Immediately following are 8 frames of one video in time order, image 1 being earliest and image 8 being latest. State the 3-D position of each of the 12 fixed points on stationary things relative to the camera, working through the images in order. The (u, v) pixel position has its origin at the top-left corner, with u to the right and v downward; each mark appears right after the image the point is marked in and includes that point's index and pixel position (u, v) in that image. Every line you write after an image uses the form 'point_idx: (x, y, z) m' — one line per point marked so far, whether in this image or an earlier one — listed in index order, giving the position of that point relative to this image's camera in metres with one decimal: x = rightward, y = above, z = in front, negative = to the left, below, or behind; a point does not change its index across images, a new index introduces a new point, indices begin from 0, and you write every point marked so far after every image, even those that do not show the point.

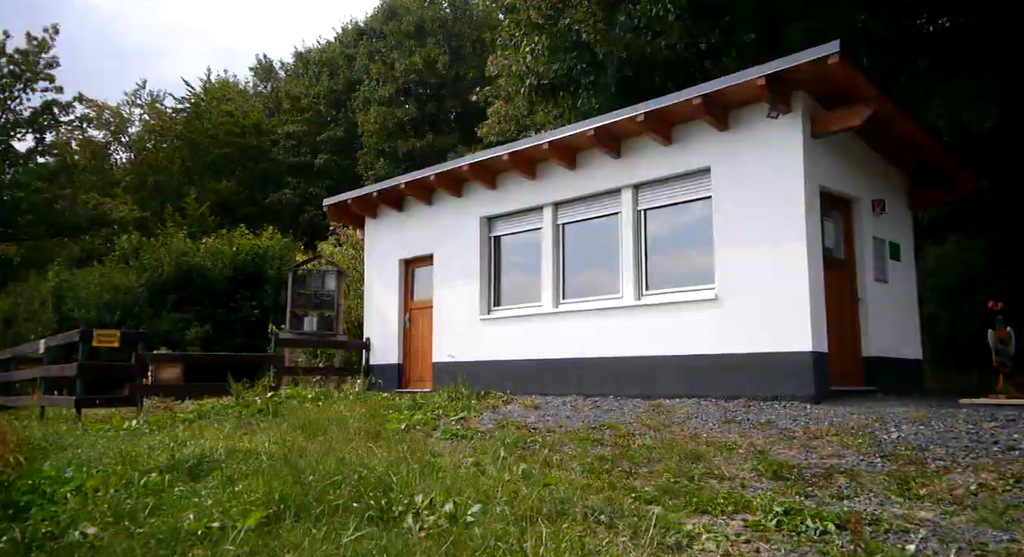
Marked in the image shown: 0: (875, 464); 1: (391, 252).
0: (+2.2, -1.1, +4.1) m
1: (-2.3, +0.5, +13.2) m
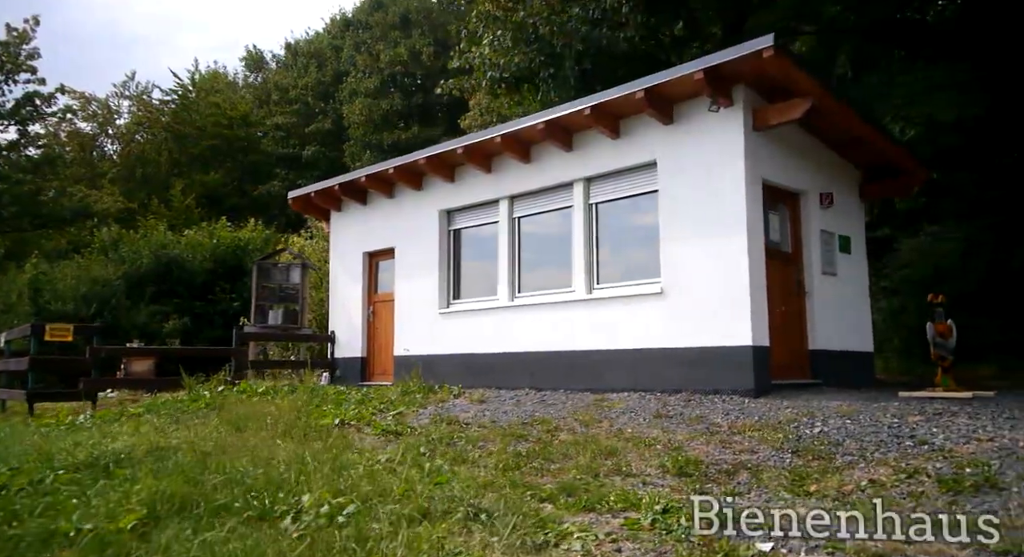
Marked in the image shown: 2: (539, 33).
0: (+1.6, -1.1, +4.0) m
1: (-3.0, +0.6, +13.1) m
2: (+0.4, +4.0, +10.9) m
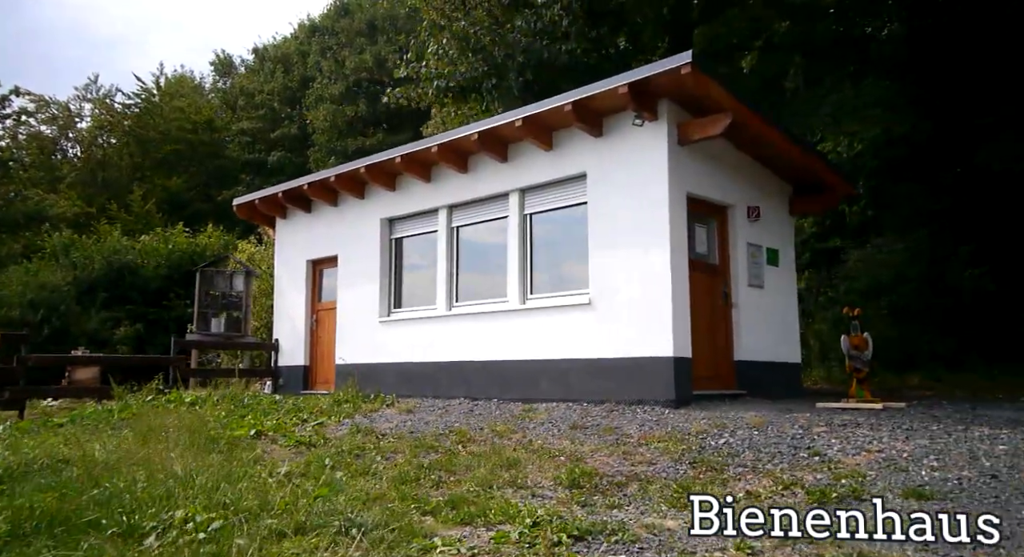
0: (+1.0, -1.1, +4.1) m
1: (-4.0, +0.5, +12.9) m
2: (-0.5, +3.8, +11.0) m
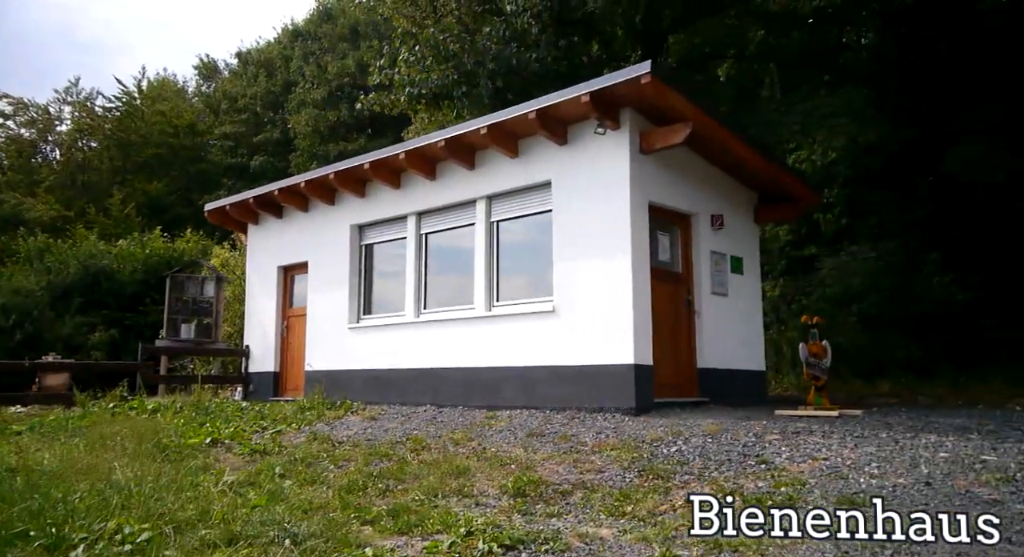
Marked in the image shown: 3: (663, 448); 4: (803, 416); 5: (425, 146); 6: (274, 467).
0: (+0.7, -1.2, +4.1) m
1: (-4.5, +0.4, +12.8) m
2: (-1.0, +3.7, +11.0) m
3: (+1.1, -1.2, +5.0) m
4: (+2.7, -1.3, +6.2) m
5: (-1.1, +1.7, +8.7) m
6: (-1.7, -1.3, +4.8) m
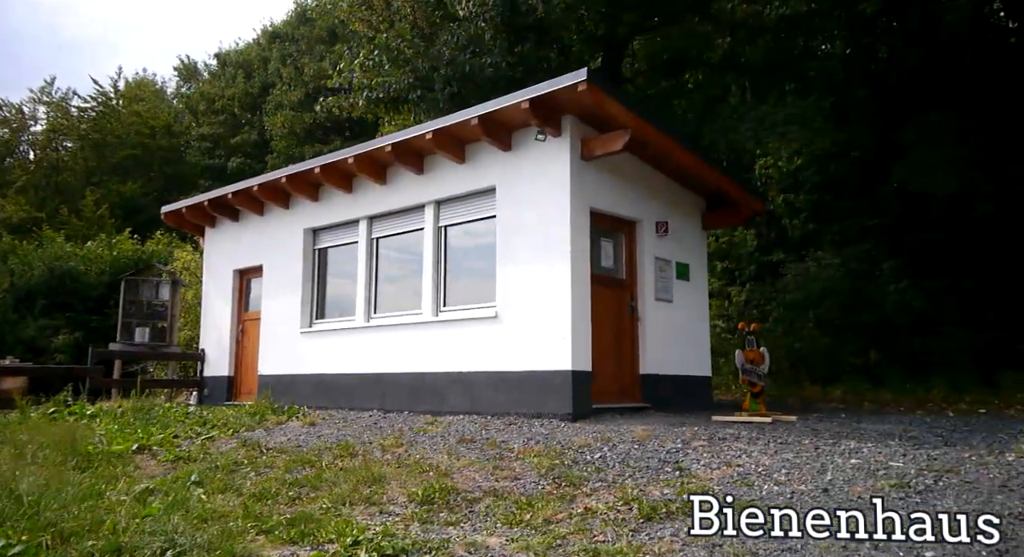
0: (+0.1, -1.2, +4.1) m
1: (-5.3, +0.3, +12.7) m
2: (-1.7, +3.6, +11.0) m
3: (+0.5, -1.3, +5.0) m
4: (+2.1, -1.3, +6.3) m
5: (-1.8, +1.6, +8.7) m
6: (-2.2, -1.4, +4.7) m
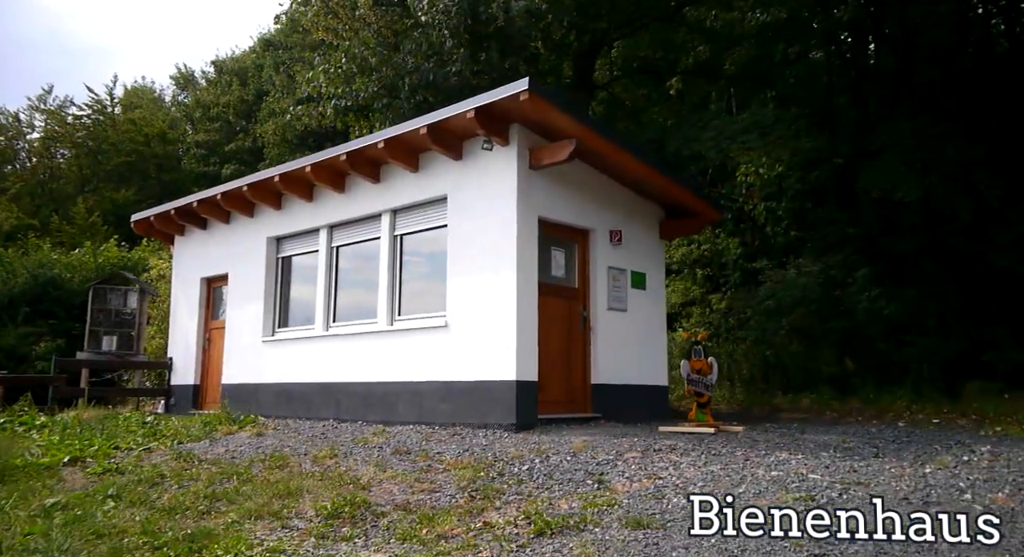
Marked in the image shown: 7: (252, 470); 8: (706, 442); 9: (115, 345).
0: (-0.4, -1.3, +4.1) m
1: (-5.9, +0.2, +12.6) m
2: (-2.3, +3.5, +11.0) m
3: (0.0, -1.4, +5.0) m
4: (+1.5, -1.4, +6.3) m
5: (-2.3, +1.5, +8.6) m
6: (-2.7, -1.4, +4.6) m
7: (-1.9, -1.4, +5.1) m
8: (+1.7, -1.4, +5.8) m
9: (-7.8, -1.3, +13.3) m
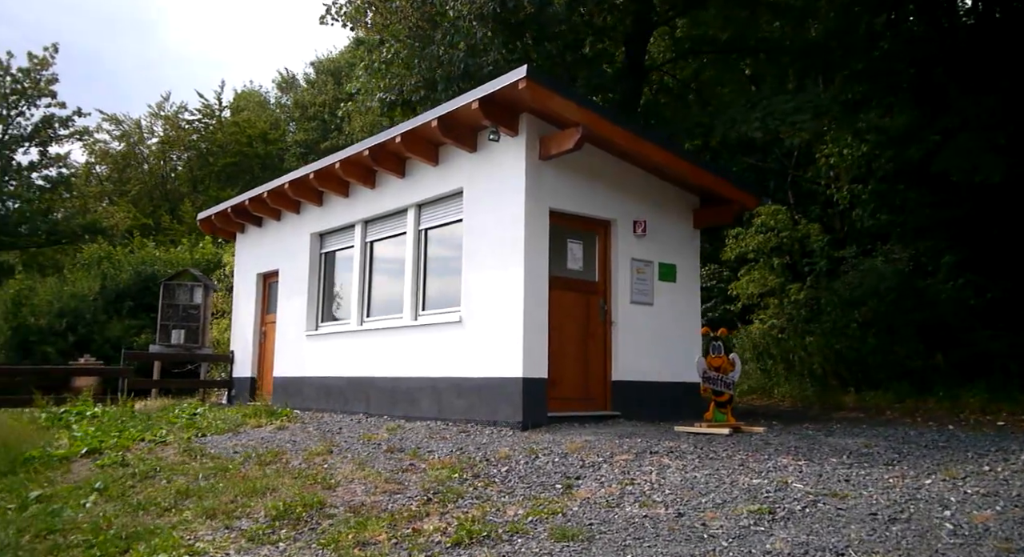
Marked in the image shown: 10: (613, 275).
0: (-0.6, -1.3, +4.0) m
1: (-5.1, +0.2, +13.1) m
2: (-1.7, +3.6, +11.0) m
3: (-0.1, -1.3, +4.8) m
4: (+1.5, -1.3, +5.9) m
5: (-2.0, +1.6, +8.7) m
6: (-2.9, -1.4, +4.8) m
7: (-2.0, -1.4, +5.2) m
8: (+1.6, -1.3, +5.4) m
9: (-6.8, -1.2, +14.1) m
10: (+1.1, 0.0, +7.5) m
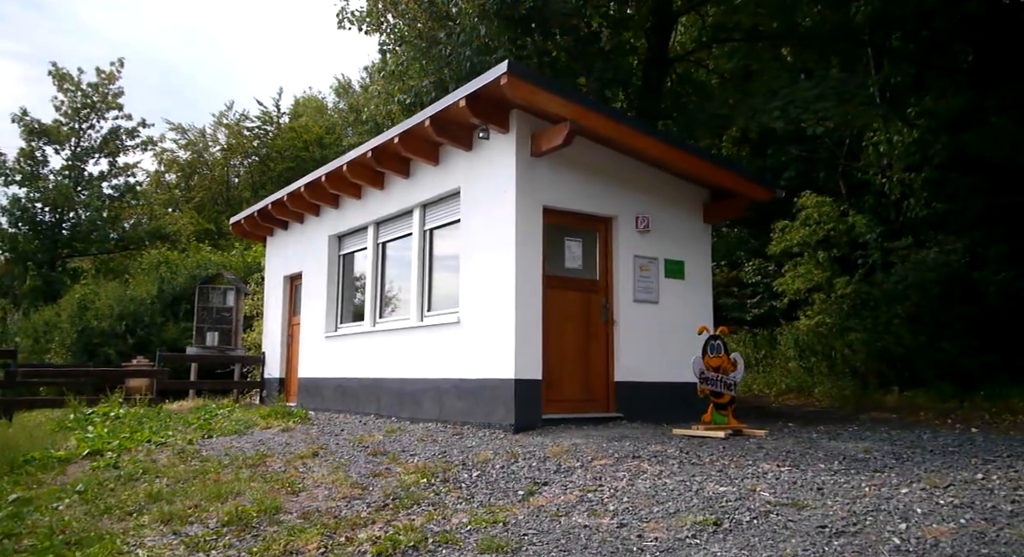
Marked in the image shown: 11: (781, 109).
0: (-0.9, -1.3, +3.9) m
1: (-4.6, +0.2, +13.4) m
2: (-1.5, +3.6, +11.0) m
3: (-0.3, -1.3, +4.7) m
4: (+1.4, -1.3, +5.7) m
5: (-1.9, +1.5, +8.7) m
6: (-3.1, -1.5, +5.0) m
7: (-2.2, -1.5, +5.3) m
8: (+1.5, -1.3, +5.2) m
9: (-6.3, -1.3, +14.5) m
10: (+1.1, +0.1, +7.3) m
11: (+4.0, +2.5, +10.0) m
